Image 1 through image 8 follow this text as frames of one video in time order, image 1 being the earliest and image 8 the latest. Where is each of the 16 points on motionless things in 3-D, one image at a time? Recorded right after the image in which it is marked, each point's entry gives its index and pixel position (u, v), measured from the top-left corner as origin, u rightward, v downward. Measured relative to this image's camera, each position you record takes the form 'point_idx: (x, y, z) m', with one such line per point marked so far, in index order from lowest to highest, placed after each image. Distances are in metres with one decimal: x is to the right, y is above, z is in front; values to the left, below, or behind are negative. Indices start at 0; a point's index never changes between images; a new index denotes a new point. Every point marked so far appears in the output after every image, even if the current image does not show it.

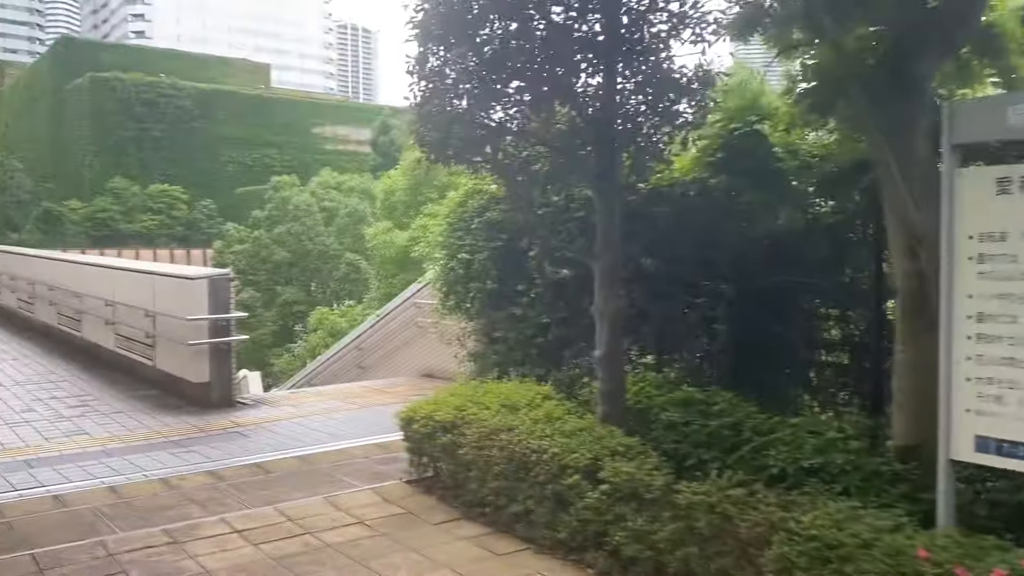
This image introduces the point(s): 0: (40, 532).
0: (-2.5, -1.3, +4.6) m
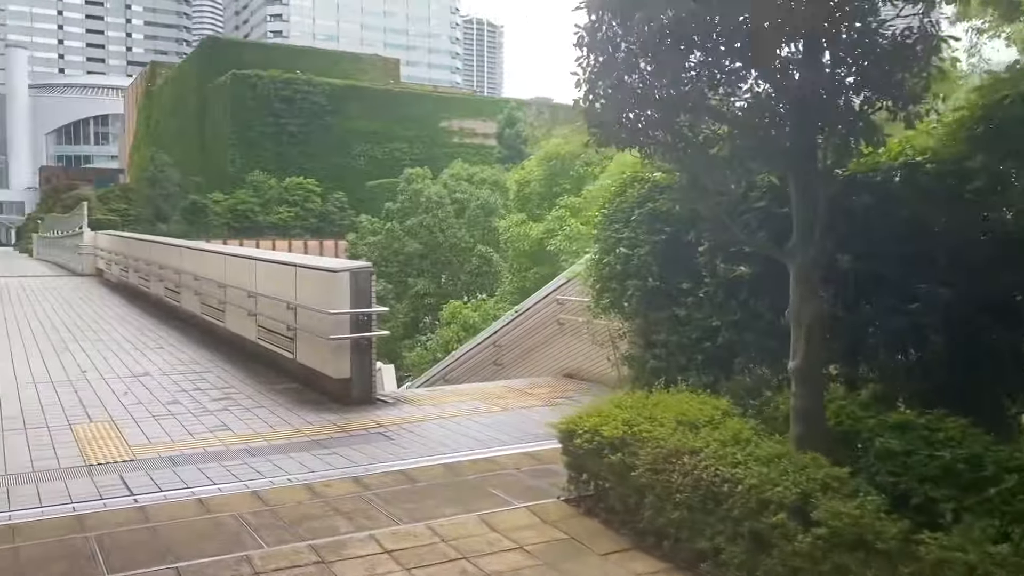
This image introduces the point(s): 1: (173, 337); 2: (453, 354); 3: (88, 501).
0: (-1.6, -1.2, +4.3) m
1: (-4.6, -0.7, +11.9) m
2: (-0.8, -0.9, +11.9) m
3: (-2.4, -1.2, +5.0) m
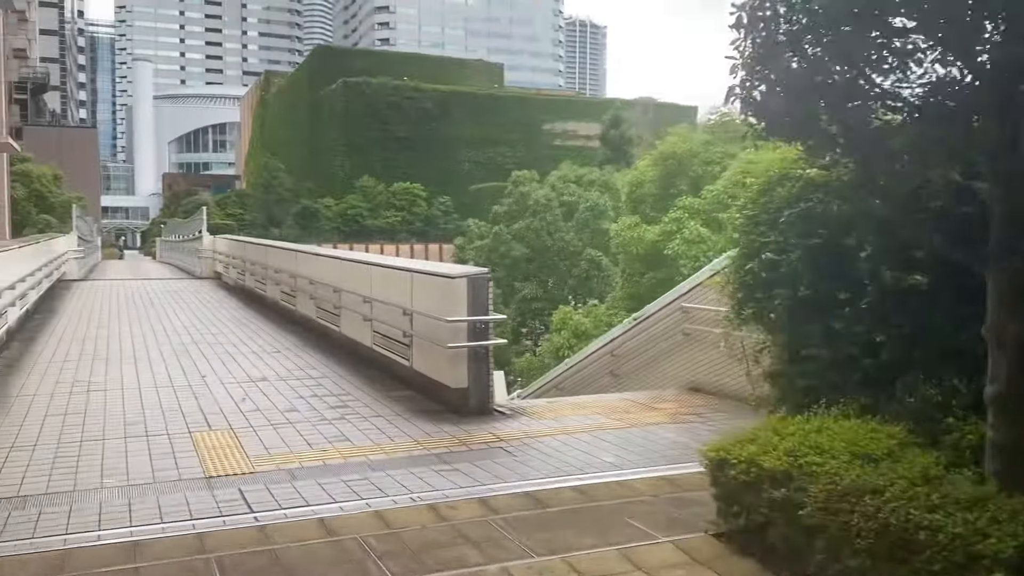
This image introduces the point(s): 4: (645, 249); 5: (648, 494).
0: (-0.9, -1.3, +4.1) m
1: (-3.0, -0.7, +12.0) m
2: (+0.7, -1.0, +11.5) m
3: (-1.7, -1.3, +4.8) m
4: (+2.2, +0.6, +14.4) m
5: (+0.8, -1.2, +5.2) m
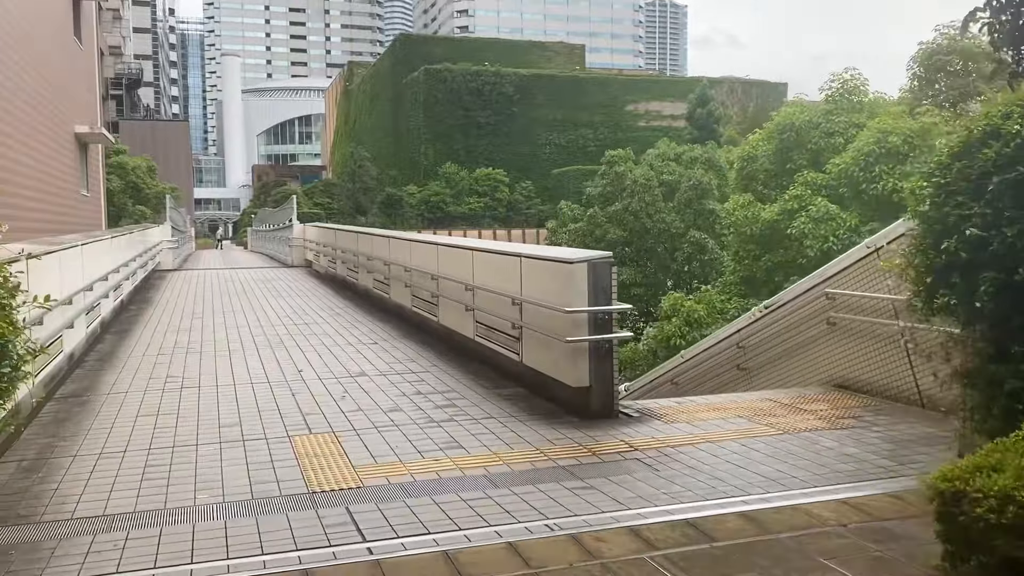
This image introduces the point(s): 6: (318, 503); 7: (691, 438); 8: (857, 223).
0: (-0.3, -1.2, +3.3) m
1: (-1.6, -0.6, +11.3) m
2: (+2.1, -0.8, +10.6) m
3: (-0.9, -1.2, +4.1) m
4: (+3.7, +0.9, +13.2) m
5: (+1.6, -1.1, +4.3) m
6: (-1.1, -1.2, +4.8) m
7: (+1.2, -1.0, +6.1) m
8: (+4.4, +0.8, +11.3) m
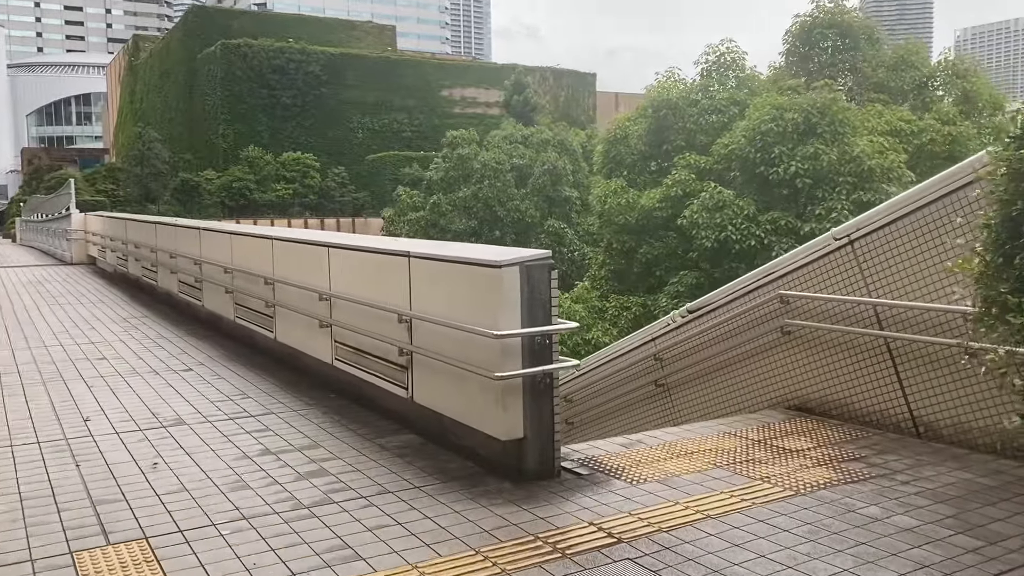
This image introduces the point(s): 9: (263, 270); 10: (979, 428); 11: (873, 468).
0: (0.0, -1.4, +1.3) m
1: (-3.1, -0.6, +8.9) m
2: (+0.7, -0.8, +8.9) m
3: (-0.9, -1.3, +2.0) m
4: (+1.7, +0.9, +11.9) m
5: (+1.5, -1.2, +2.7) m
6: (-1.1, -1.3, +2.6) m
7: (+0.8, -1.1, +4.3) m
8: (+2.8, +0.9, +10.1) m
9: (-2.3, +0.2, +8.3) m
10: (+2.8, -0.8, +5.3) m
11: (+2.0, -1.0, +5.0) m
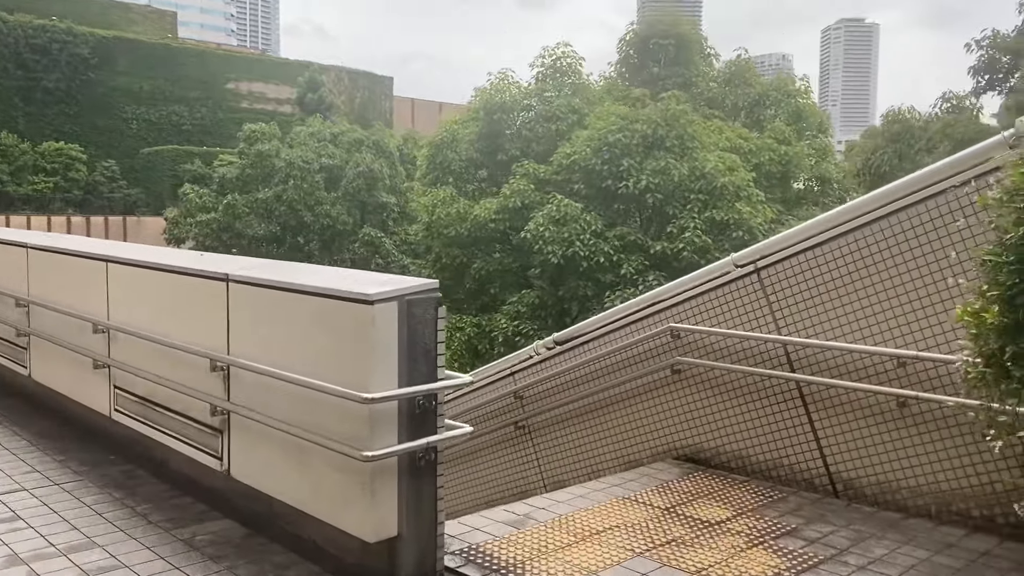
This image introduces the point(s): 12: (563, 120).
0: (+0.2, -1.5, +0.1) m
1: (-4.5, -0.8, +6.7) m
2: (-0.8, -1.0, +7.7) m
3: (-0.7, -1.5, +0.6) m
4: (-0.5, +0.7, +10.8) m
5: (+1.5, -1.4, +1.8) m
6: (-1.1, -1.4, +1.1) m
7: (+0.4, -1.3, +3.3) m
8: (+1.0, +0.7, +9.3) m
9: (-3.6, 0.0, +6.3) m
10: (+2.1, -1.0, +4.6) m
11: (+1.4, -1.2, +4.1) m
12: (+0.6, +2.1, +11.1) m
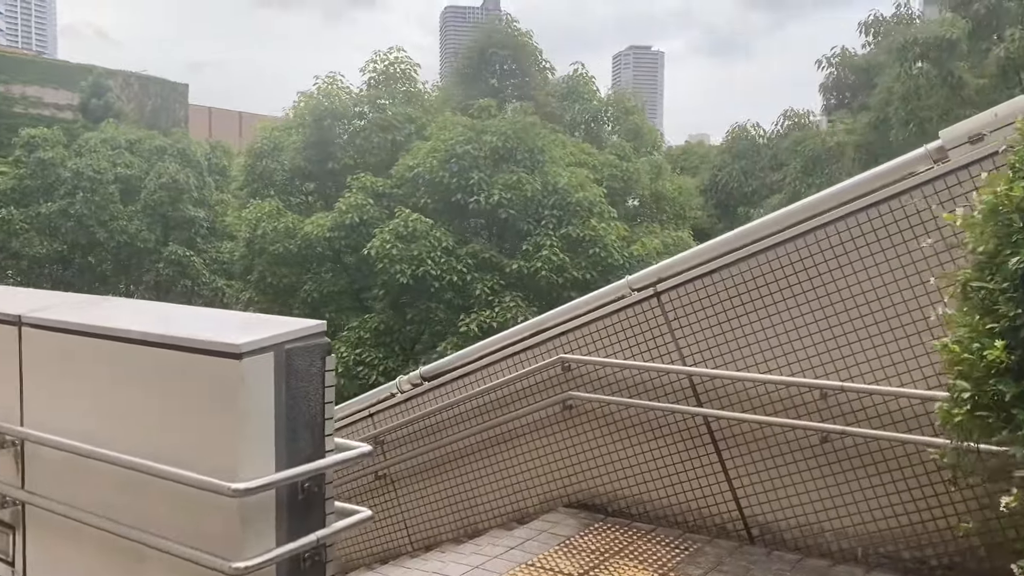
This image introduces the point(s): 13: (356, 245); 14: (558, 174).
0: (+0.7, -1.6, -0.6) m
1: (-5.3, -1.1, +4.9) m
2: (-2.0, -1.2, +6.6) m
3: (-0.3, -1.6, -0.3) m
4: (-2.3, +0.4, +9.7) m
5: (+1.6, -1.5, +1.4) m
6: (-0.8, -1.5, +0.1) m
7: (+0.2, -1.4, +2.6) m
8: (-0.6, +0.4, +8.6) m
9: (-4.4, -0.2, +4.7) m
10: (+1.5, -1.2, +4.2) m
11: (+1.0, -1.3, +3.6) m
12: (-1.3, +1.8, +10.3) m
13: (-1.7, +0.5, +9.5) m
14: (+0.5, +1.1, +8.8) m
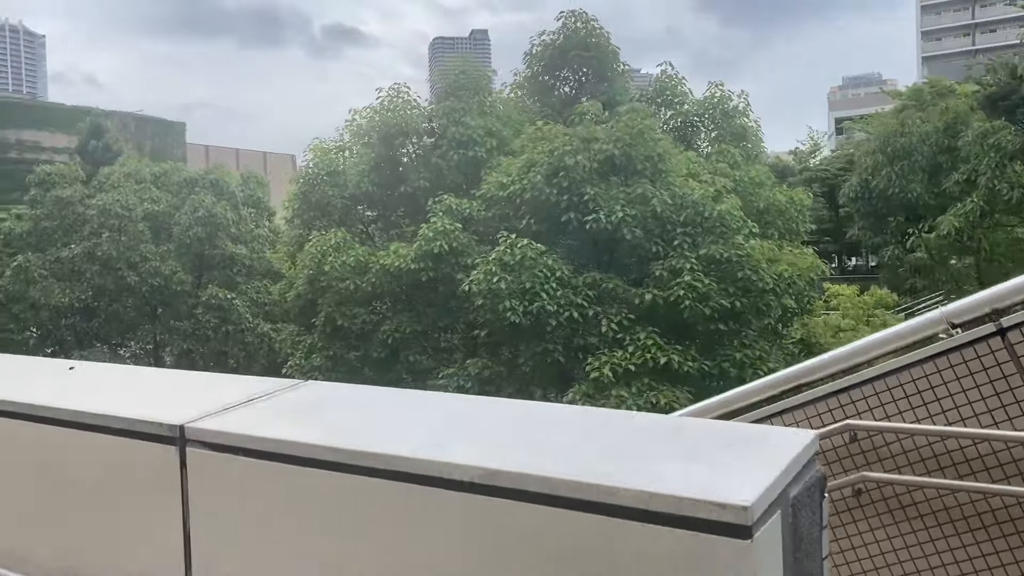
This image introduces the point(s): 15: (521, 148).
0: (+1.9, -1.6, -2.0) m
1: (-4.2, -1.4, +3.5) m
2: (-0.8, -1.5, +5.2) m
3: (+0.9, -1.6, -1.7) m
4: (-1.3, 0.0, +8.4) m
5: (+2.7, -1.5, 0.0) m
6: (+0.4, -1.6, -1.3) m
7: (+1.3, -1.5, +1.1) m
8: (+0.4, +0.1, +7.3) m
9: (-3.3, -0.6, +3.3) m
10: (+2.7, -1.2, +2.9) m
11: (+2.1, -1.4, +2.2) m
12: (-0.3, +1.4, +9.0) m
13: (-0.6, +0.1, +8.2) m
14: (+1.5, +0.9, +7.5) m
15: (0.0, +1.3, +8.5) m
